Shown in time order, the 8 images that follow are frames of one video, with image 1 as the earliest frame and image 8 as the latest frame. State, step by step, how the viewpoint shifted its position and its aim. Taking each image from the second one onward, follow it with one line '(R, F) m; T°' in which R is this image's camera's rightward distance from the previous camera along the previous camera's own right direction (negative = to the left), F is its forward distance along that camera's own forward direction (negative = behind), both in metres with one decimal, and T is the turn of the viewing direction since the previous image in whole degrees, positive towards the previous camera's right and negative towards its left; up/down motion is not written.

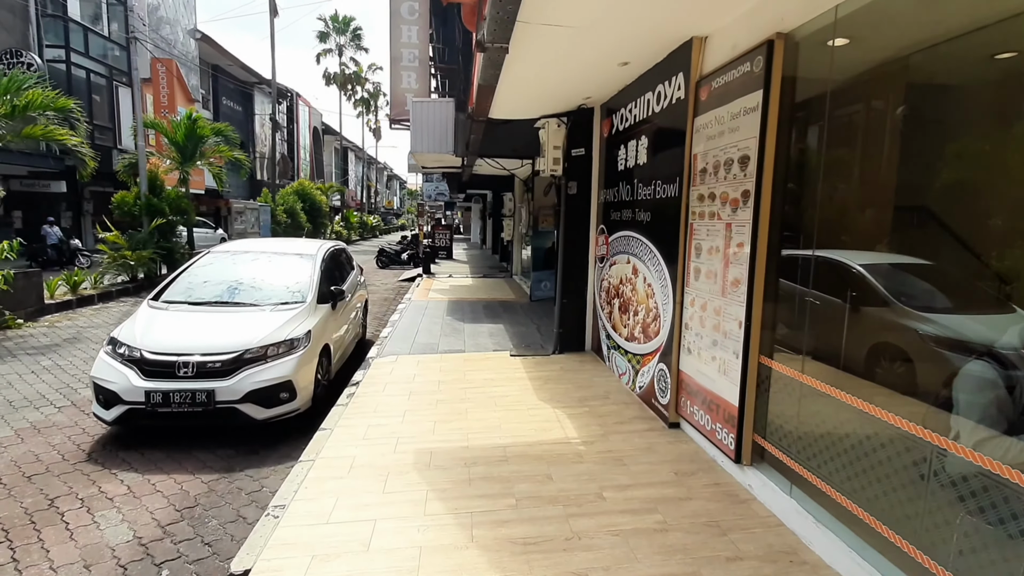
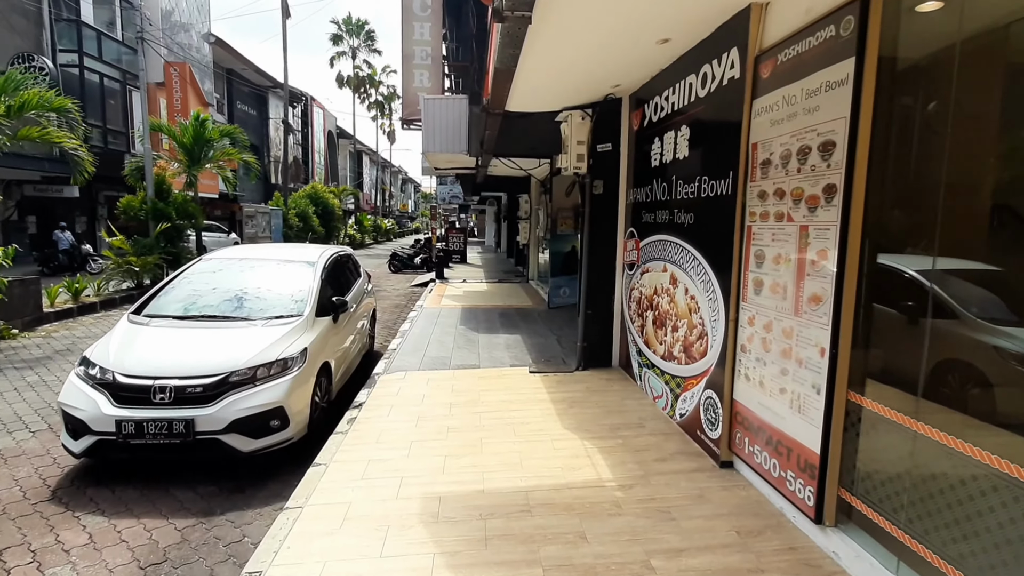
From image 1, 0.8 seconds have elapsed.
(-0.1, +0.6) m; -2°
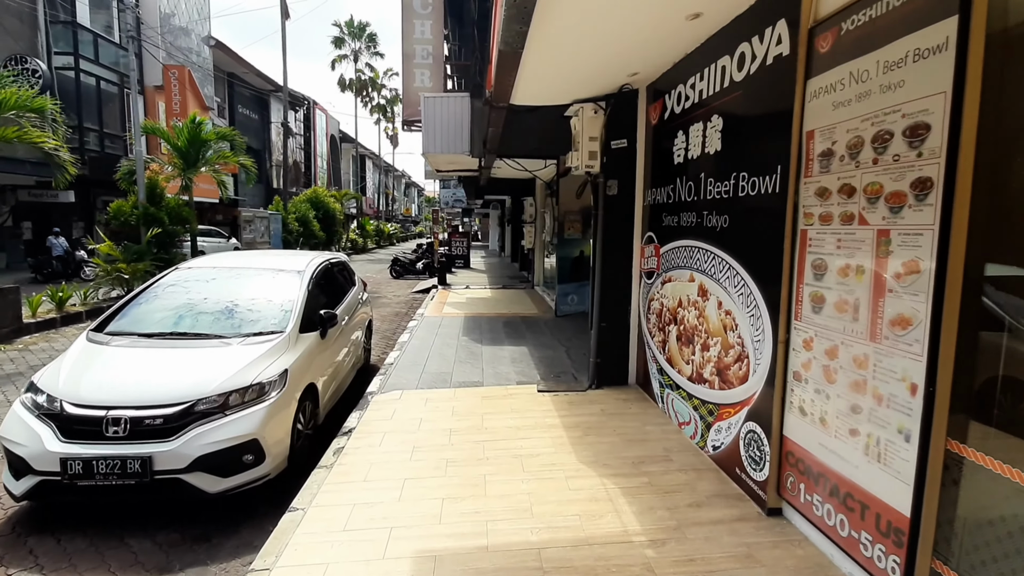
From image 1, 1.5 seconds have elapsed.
(0.0, +0.5) m; 0°
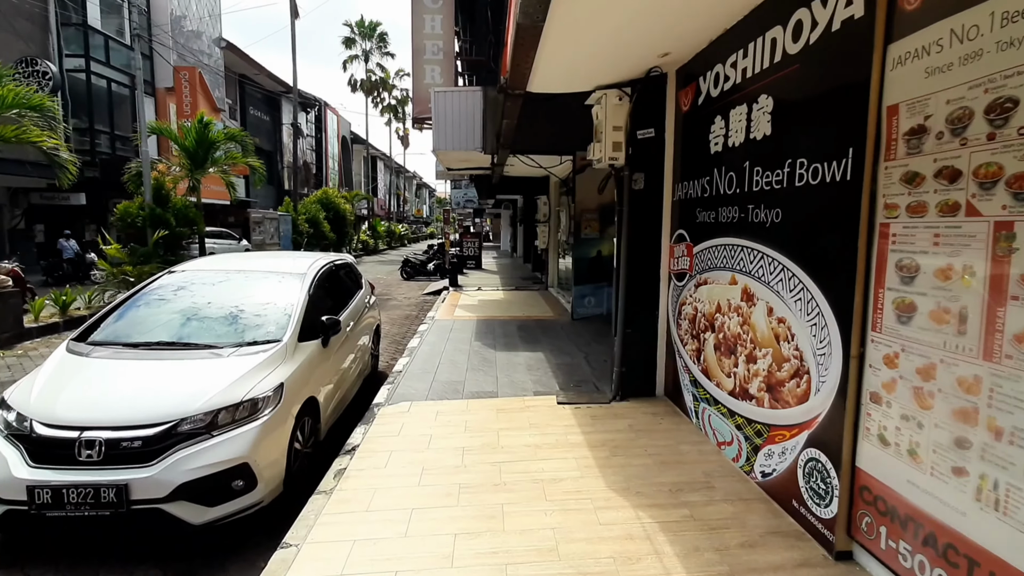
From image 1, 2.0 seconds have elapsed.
(-0.1, +0.4) m; -1°
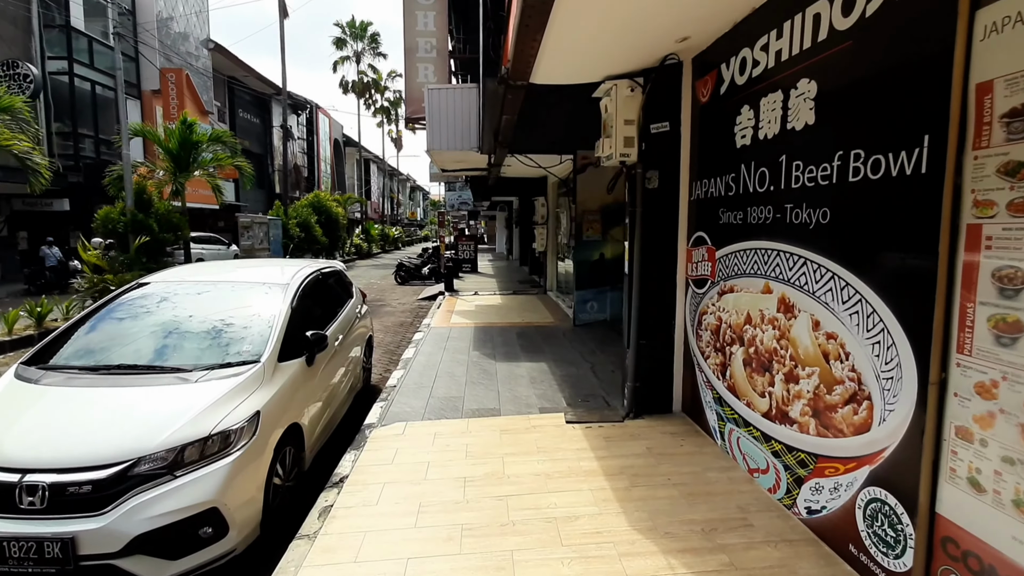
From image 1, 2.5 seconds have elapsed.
(-0.1, +0.4) m; +1°
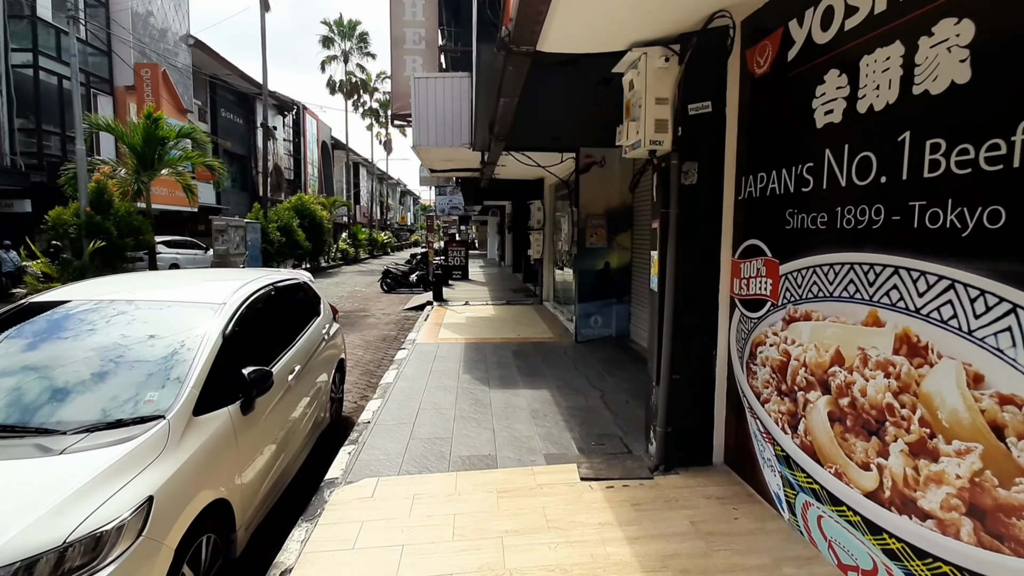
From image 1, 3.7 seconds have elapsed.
(-0.1, +0.9) m; +1°
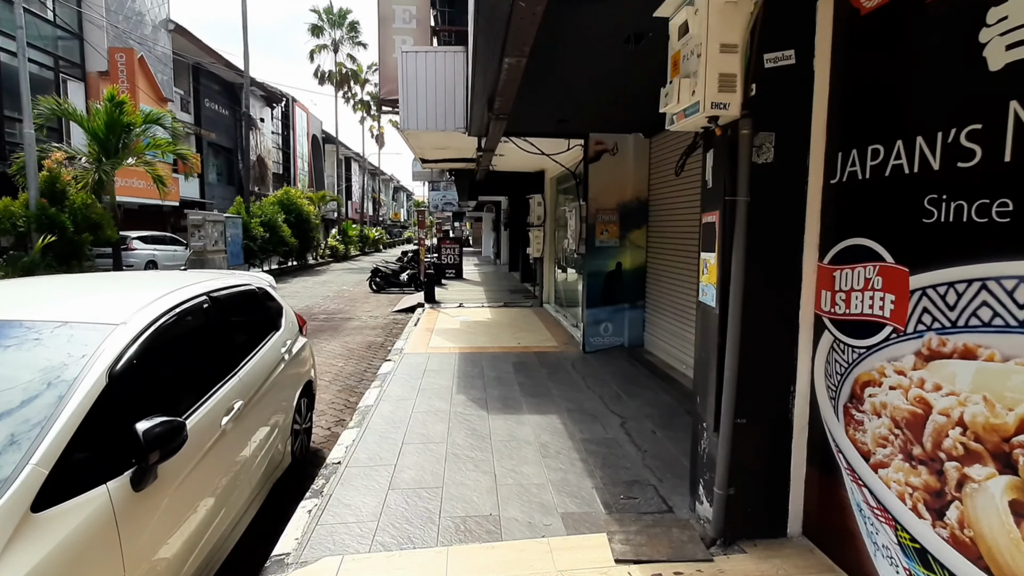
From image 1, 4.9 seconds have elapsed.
(-0.1, +0.9) m; +1°
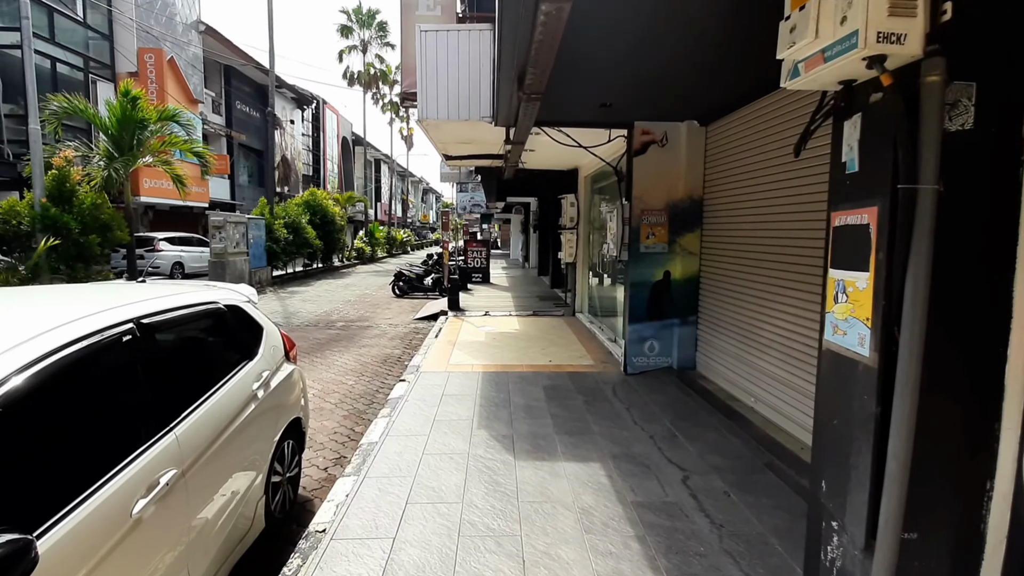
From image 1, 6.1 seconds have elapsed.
(0.0, +0.8) m; -3°
